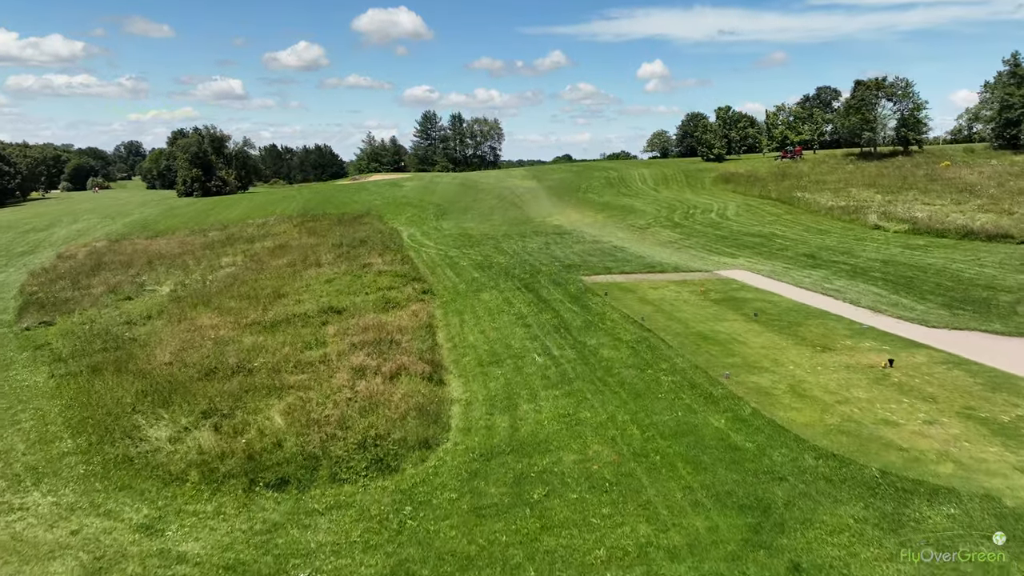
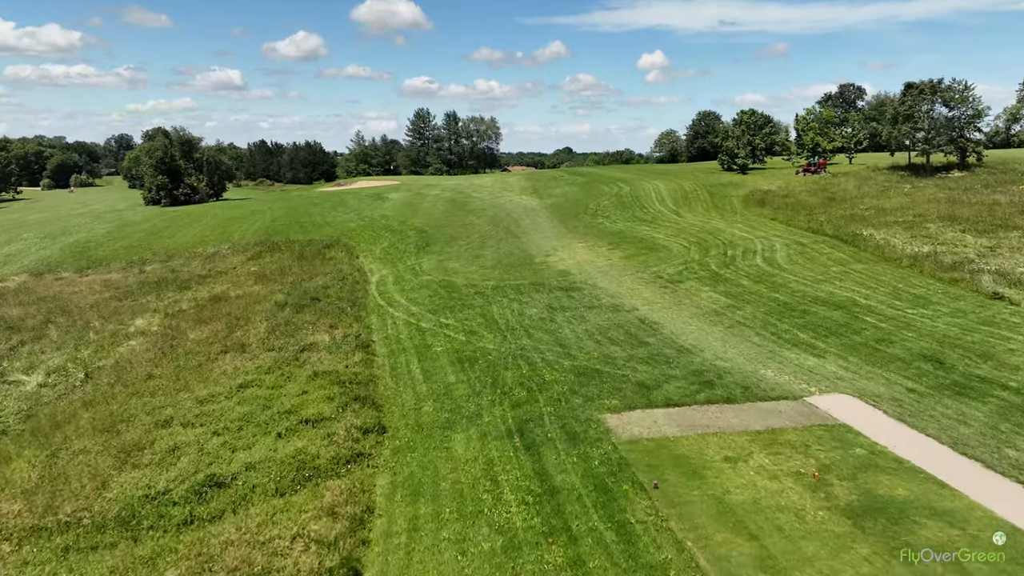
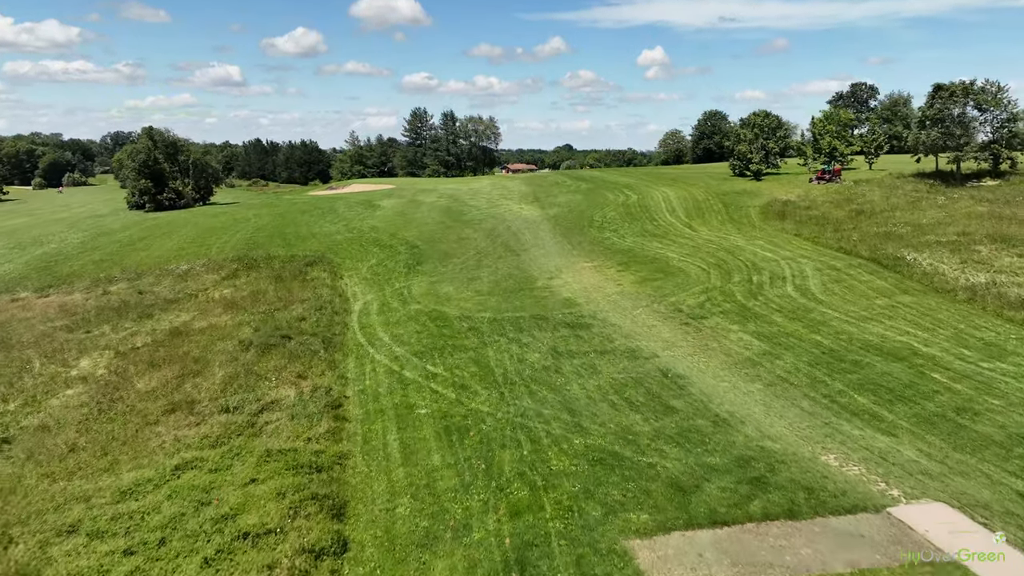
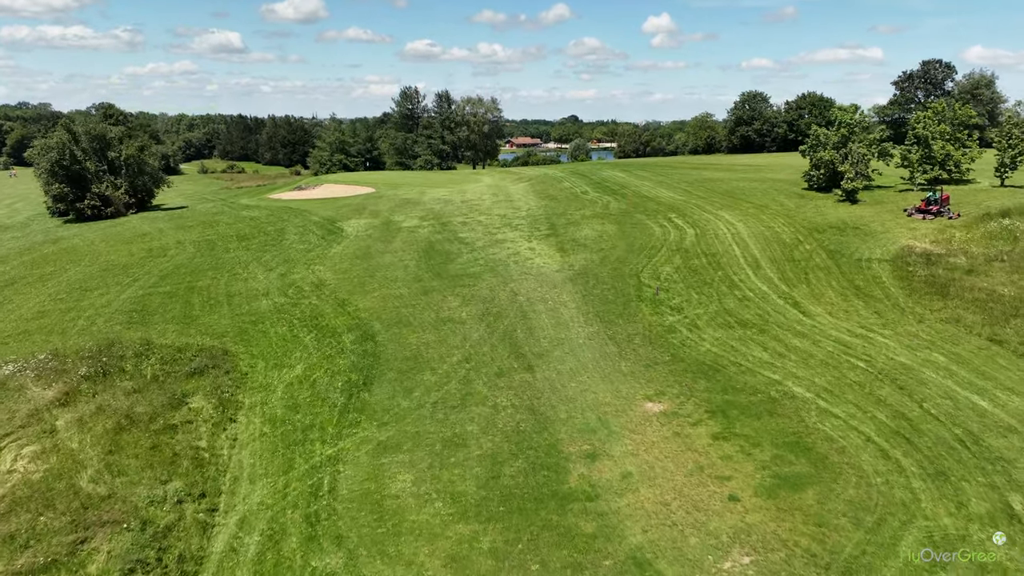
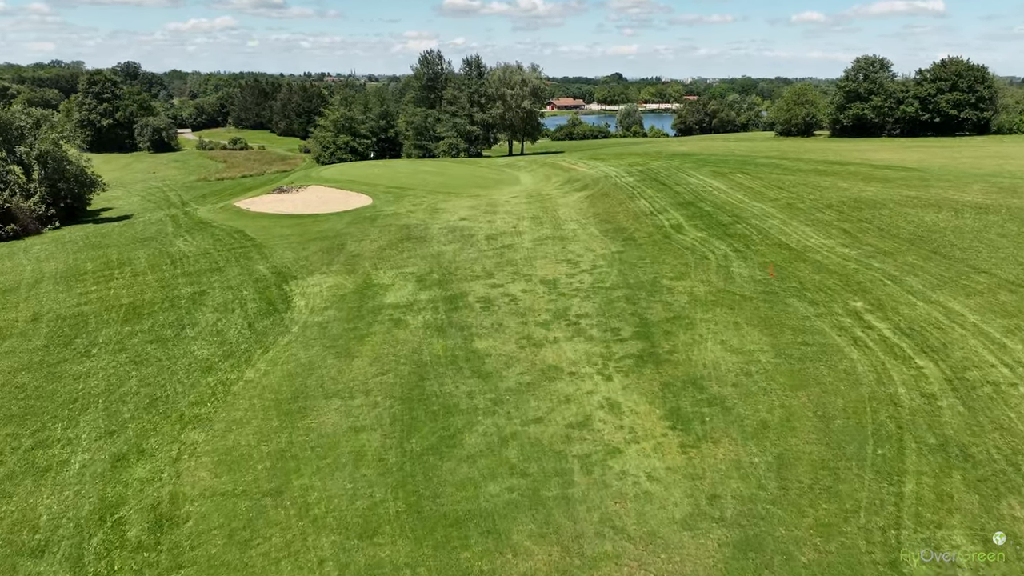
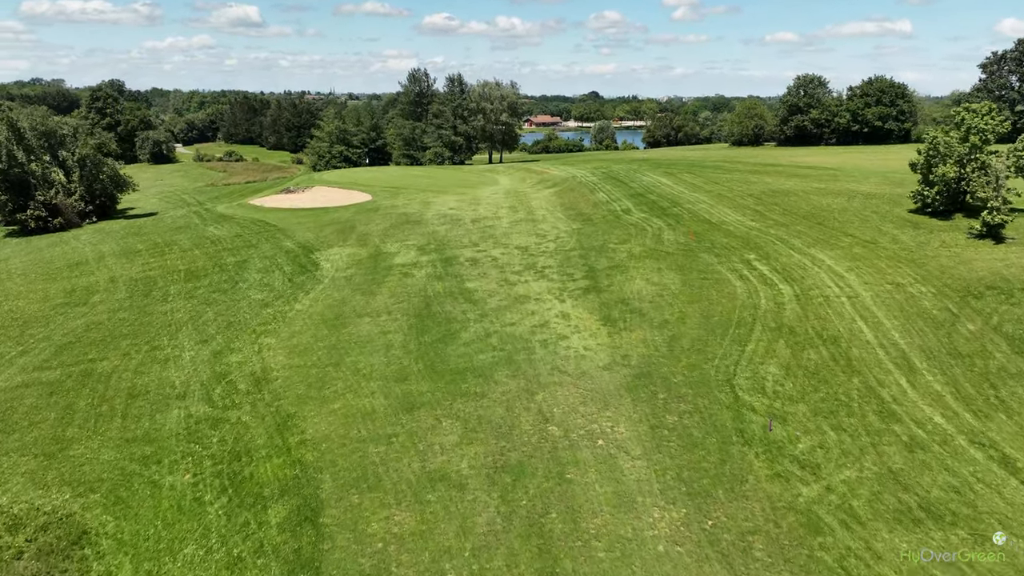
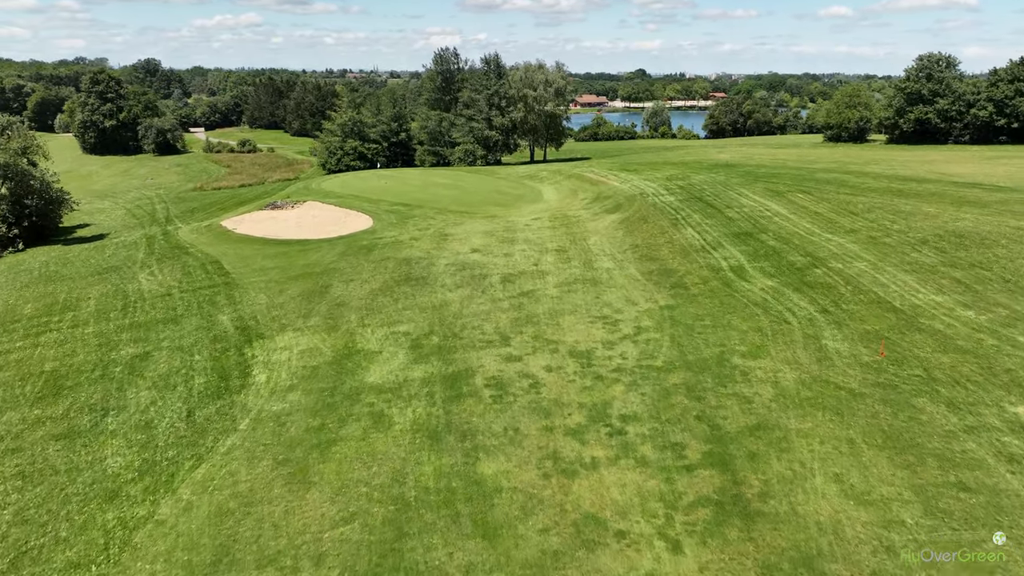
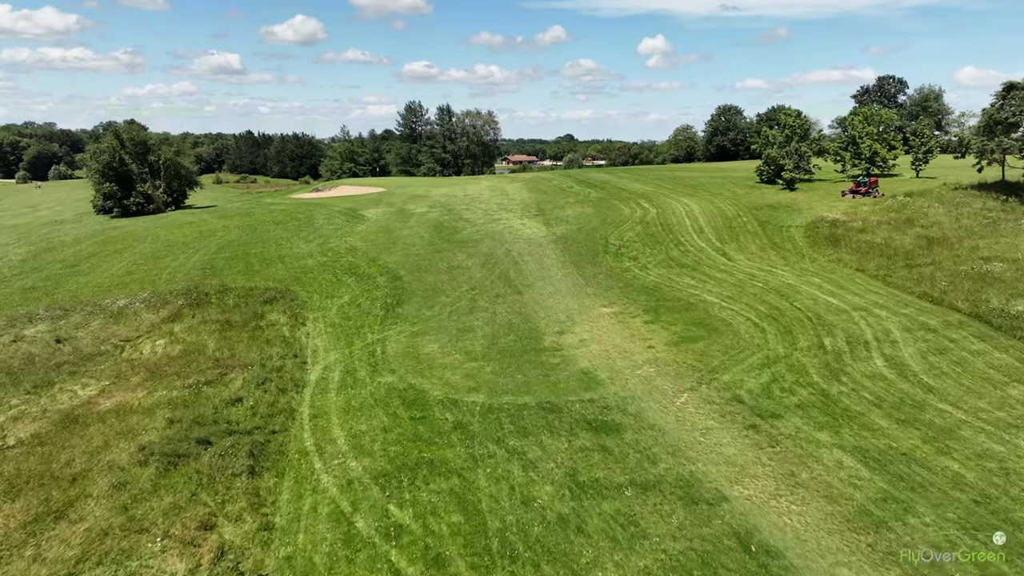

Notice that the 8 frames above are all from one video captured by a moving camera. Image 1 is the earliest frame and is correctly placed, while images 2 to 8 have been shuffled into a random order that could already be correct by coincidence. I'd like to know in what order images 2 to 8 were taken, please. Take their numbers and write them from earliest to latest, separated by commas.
2, 3, 8, 4, 6, 5, 7
